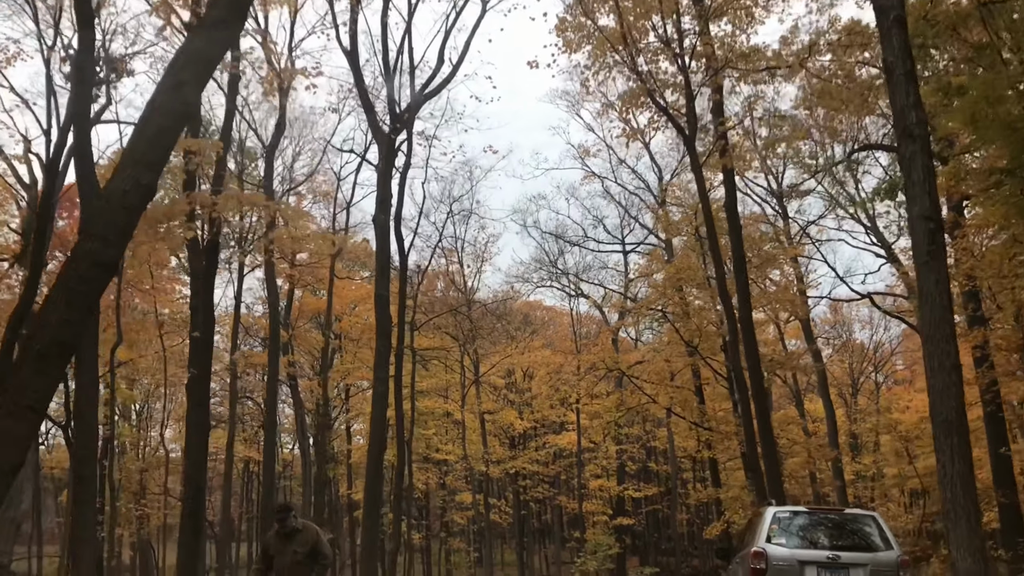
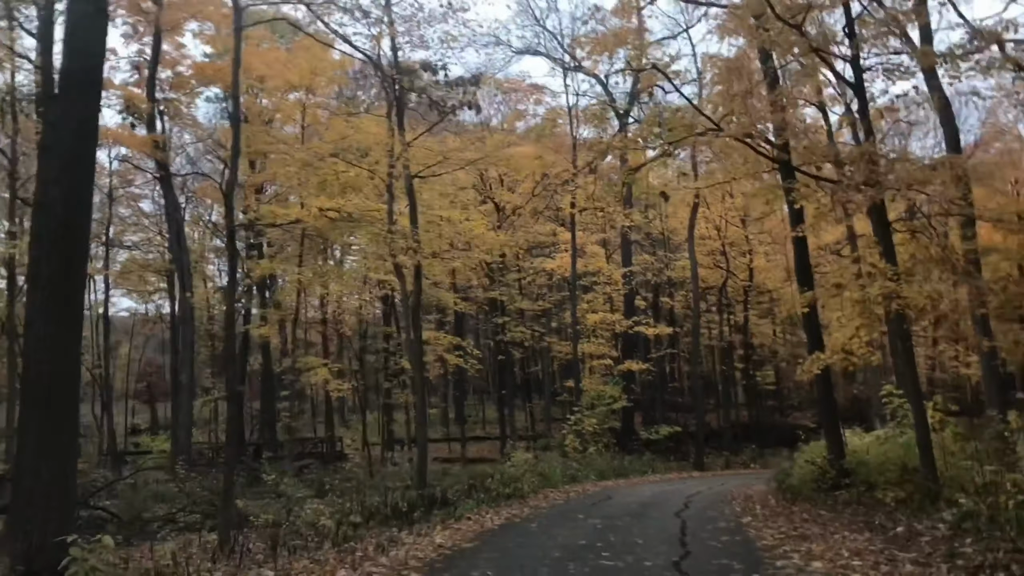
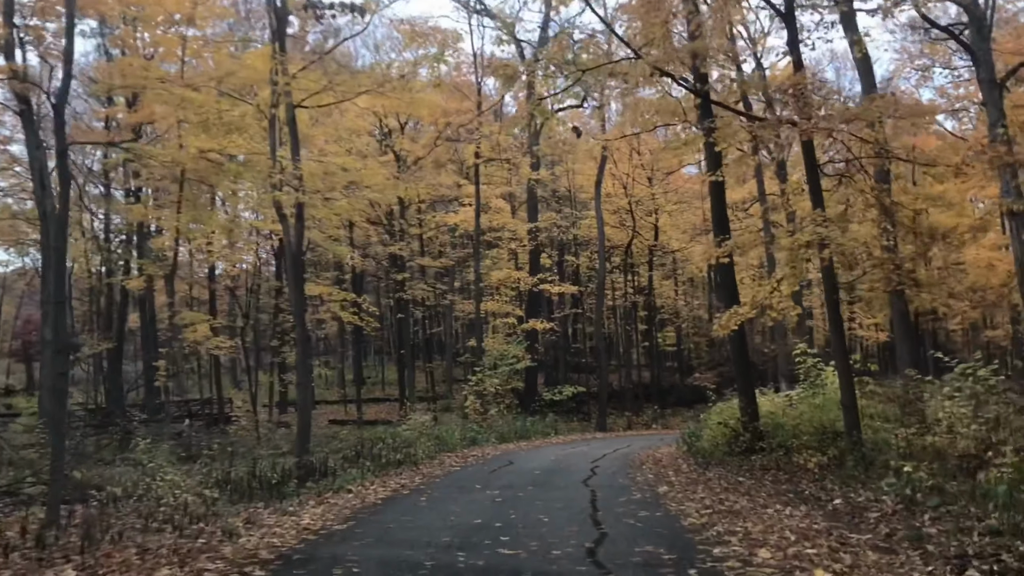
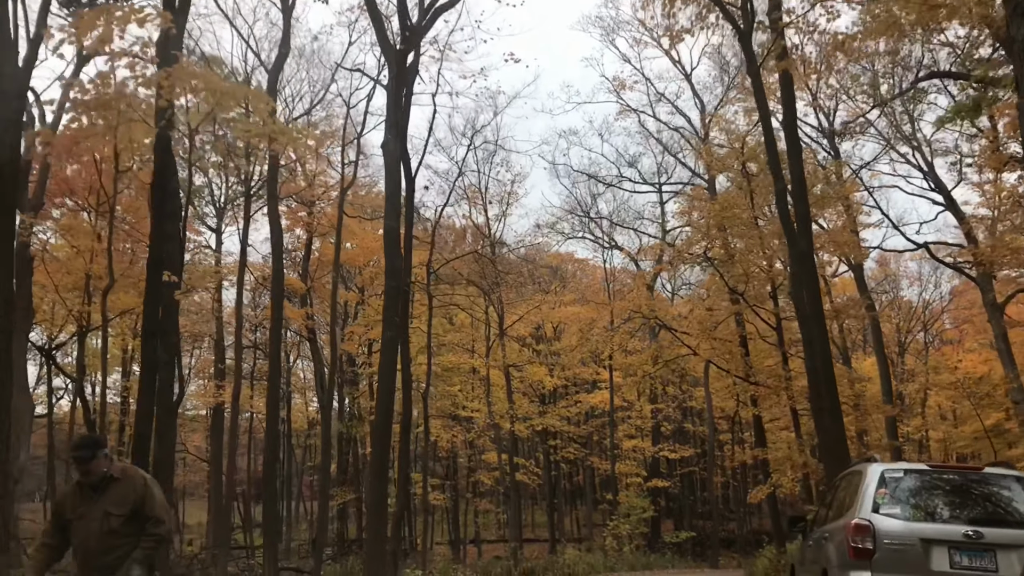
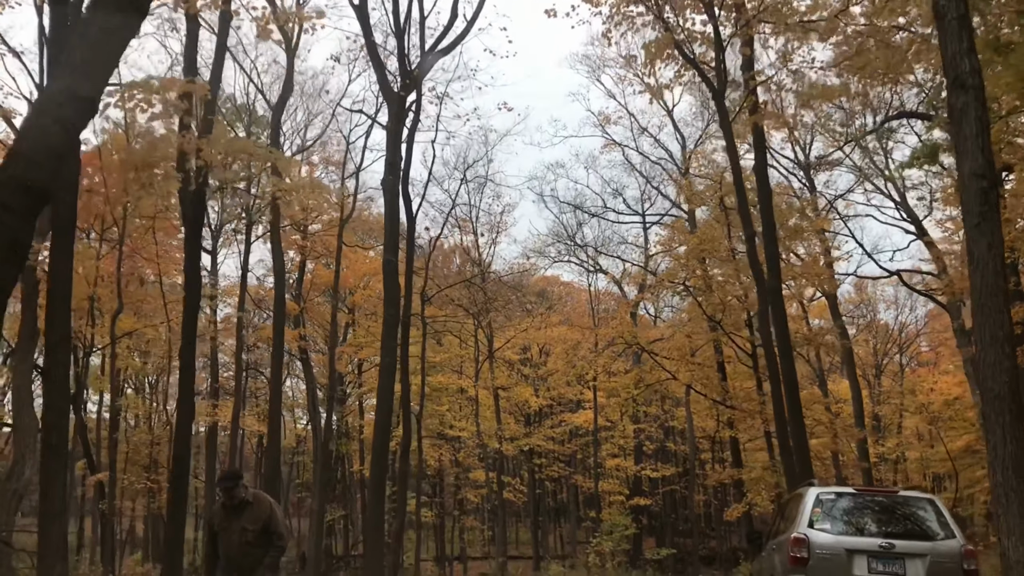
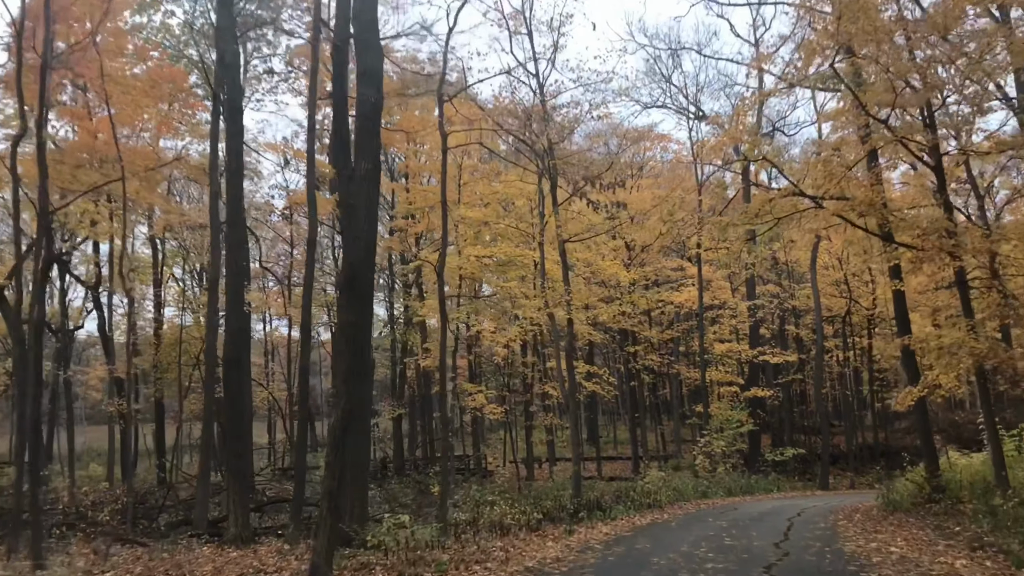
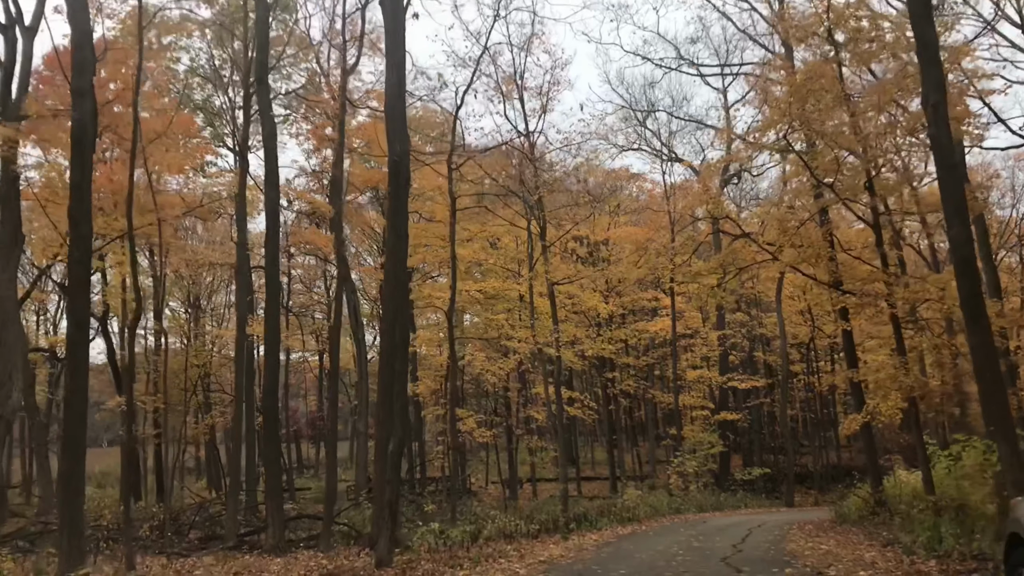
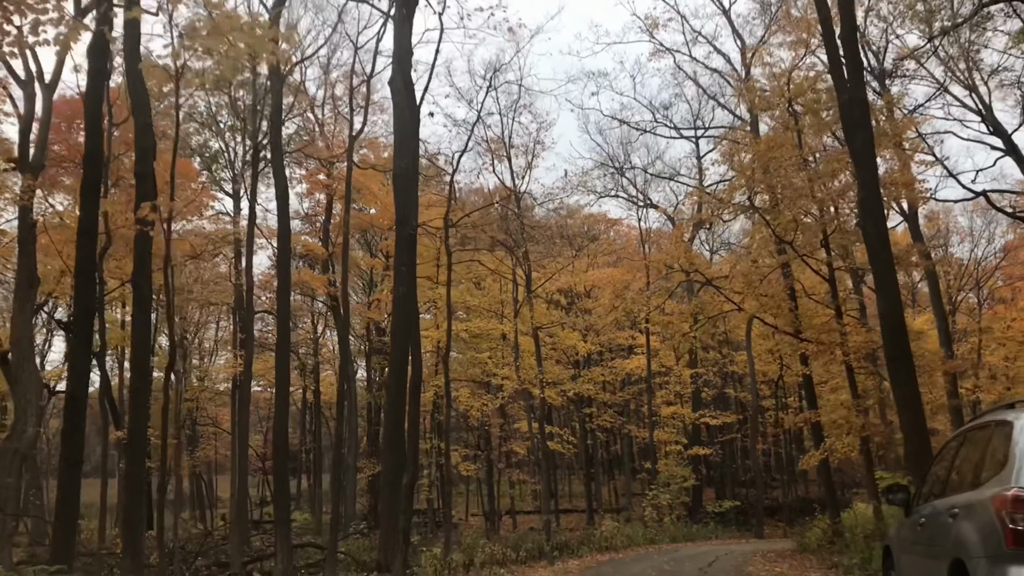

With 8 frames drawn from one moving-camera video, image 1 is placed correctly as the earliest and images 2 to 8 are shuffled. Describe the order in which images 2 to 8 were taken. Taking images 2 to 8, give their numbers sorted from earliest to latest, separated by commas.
5, 4, 8, 7, 6, 2, 3
